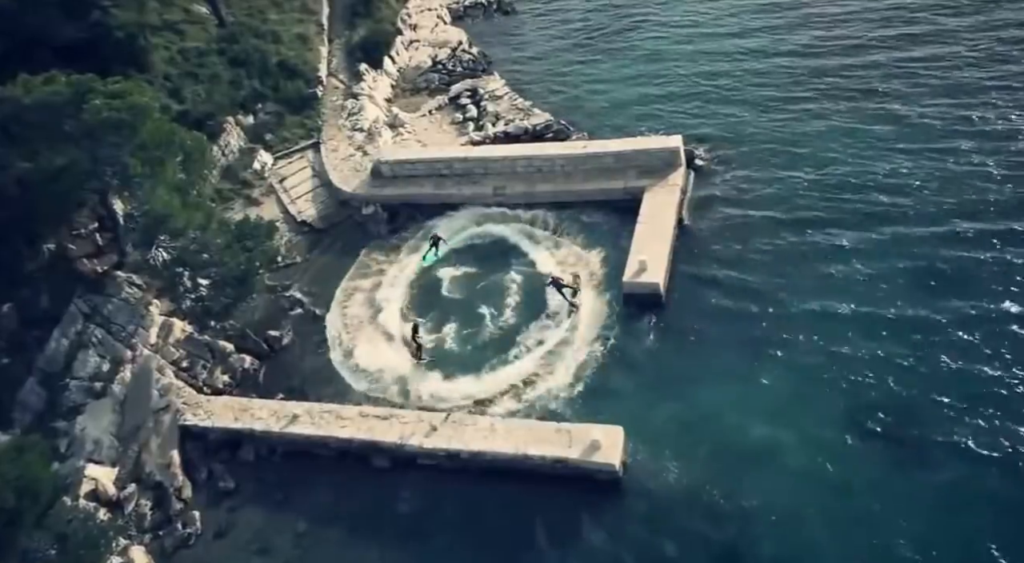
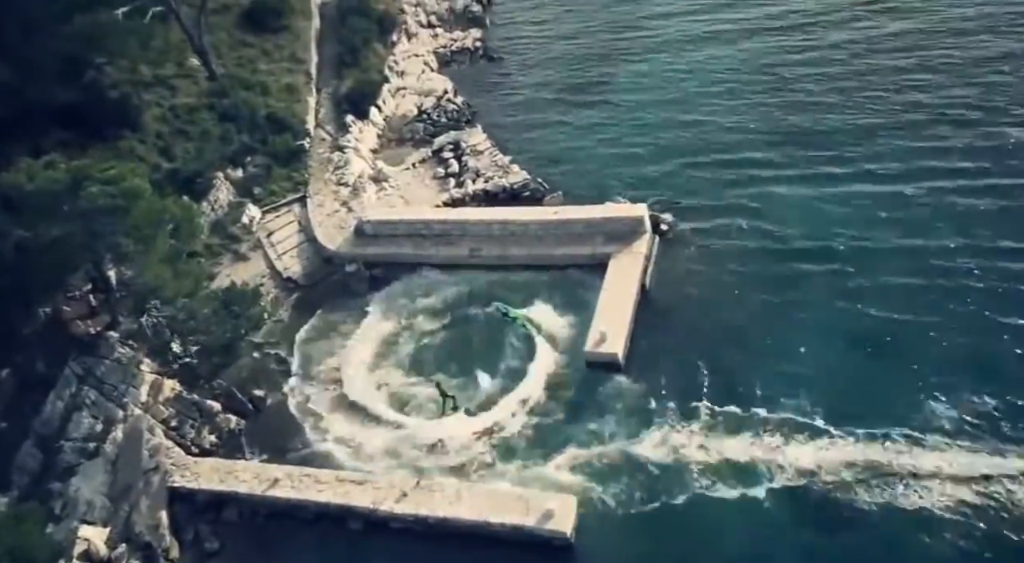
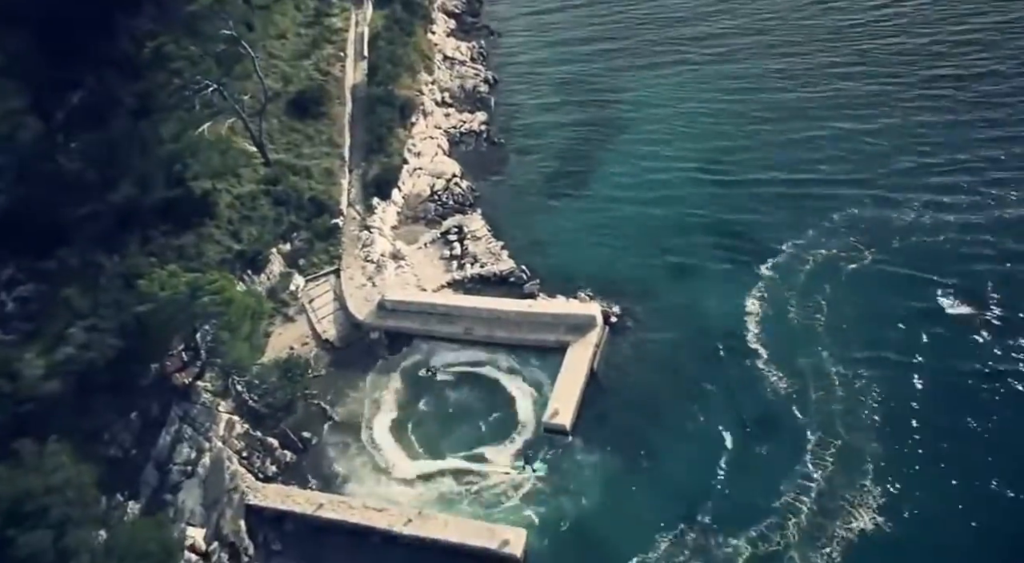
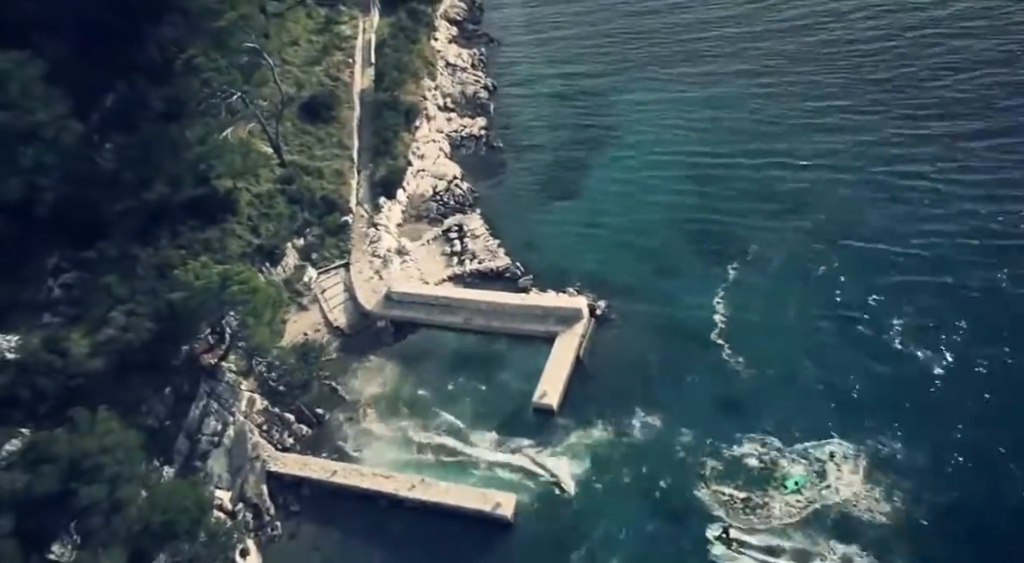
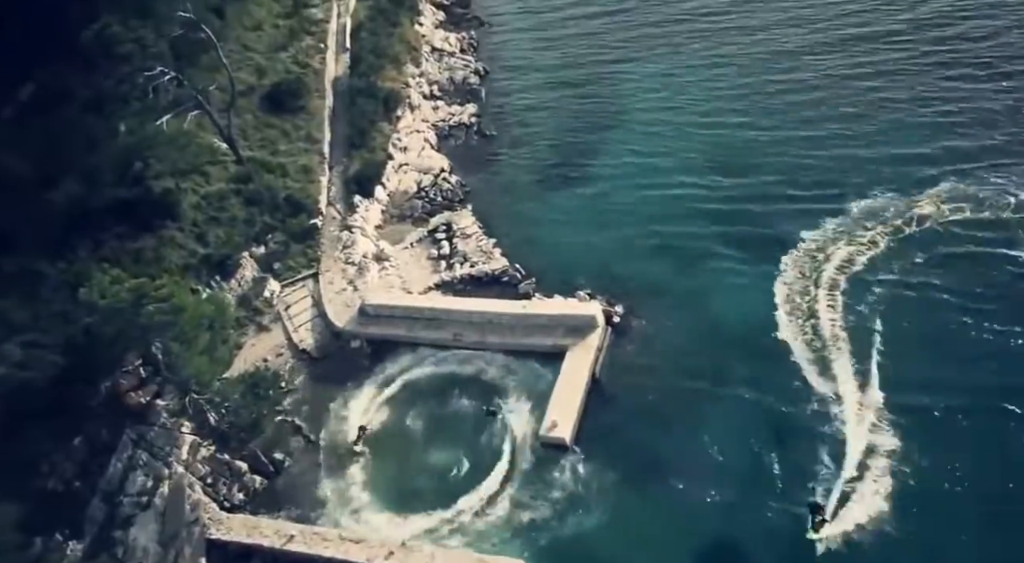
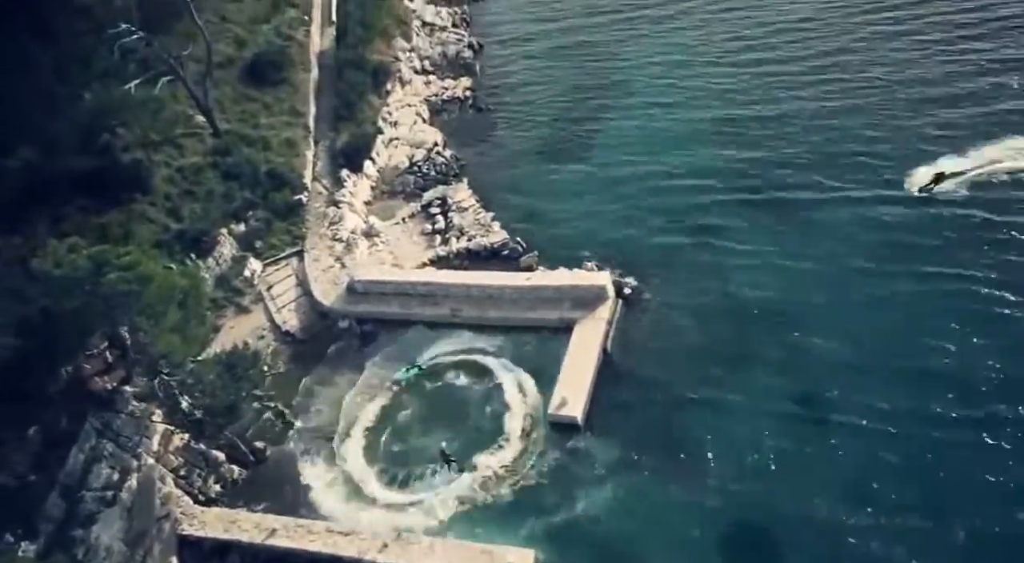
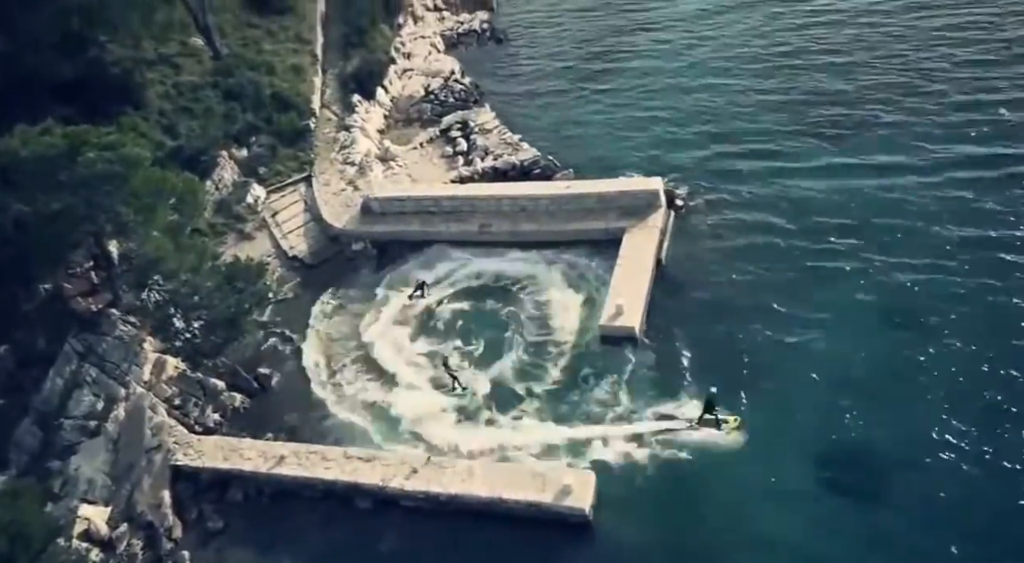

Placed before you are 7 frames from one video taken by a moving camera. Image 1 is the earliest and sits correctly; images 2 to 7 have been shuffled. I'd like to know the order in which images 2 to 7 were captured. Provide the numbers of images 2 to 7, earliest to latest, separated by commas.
7, 2, 6, 5, 3, 4
